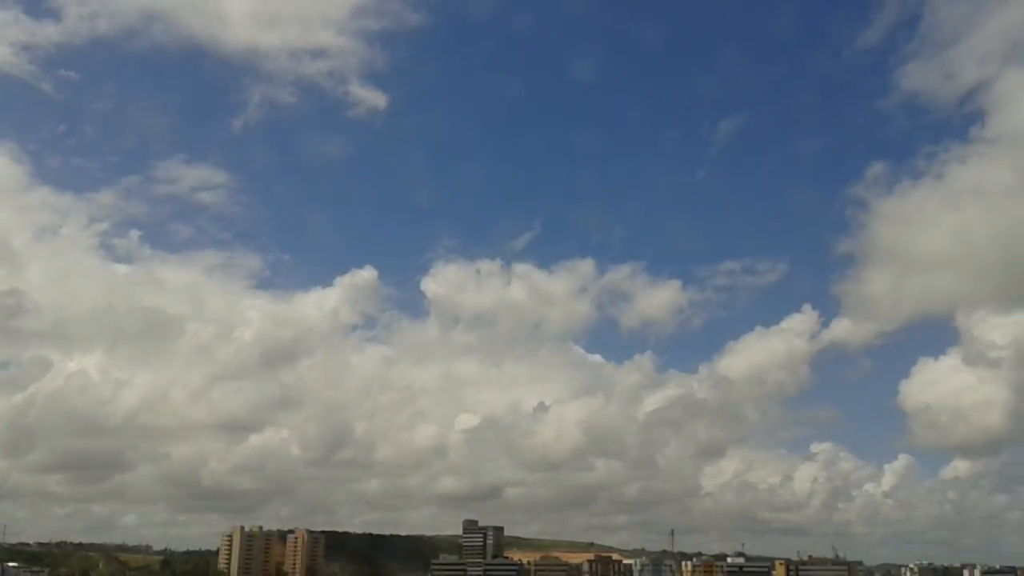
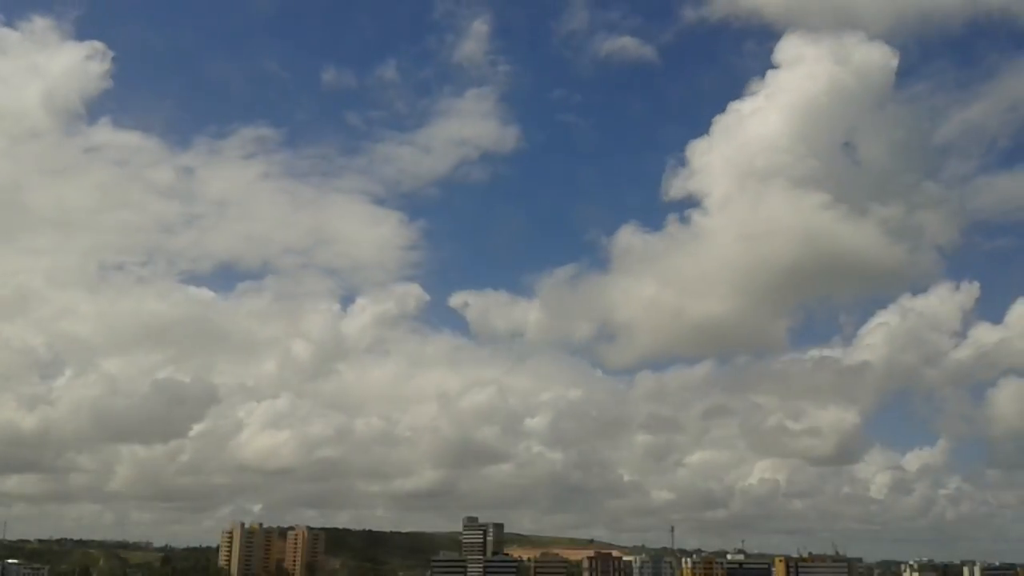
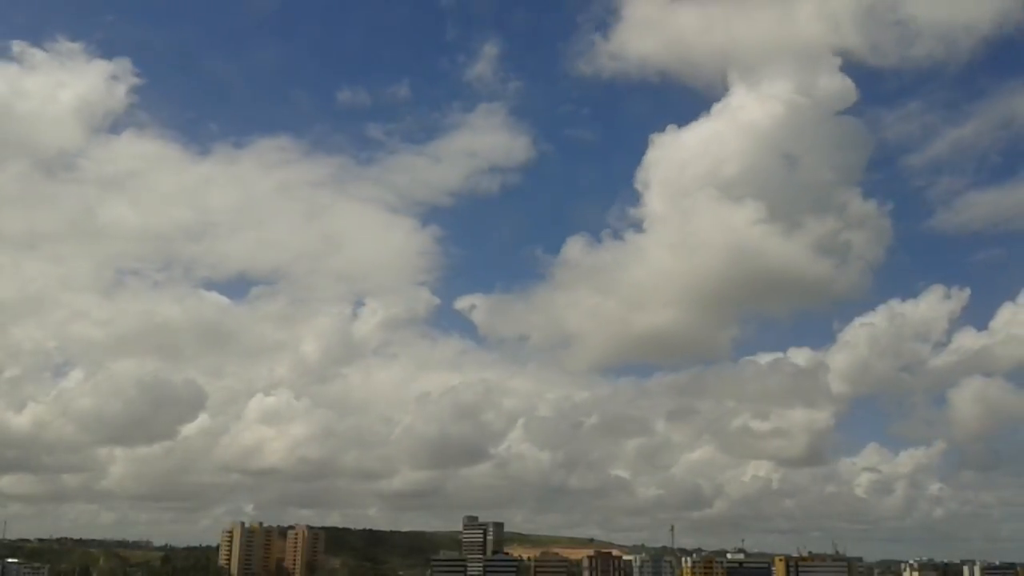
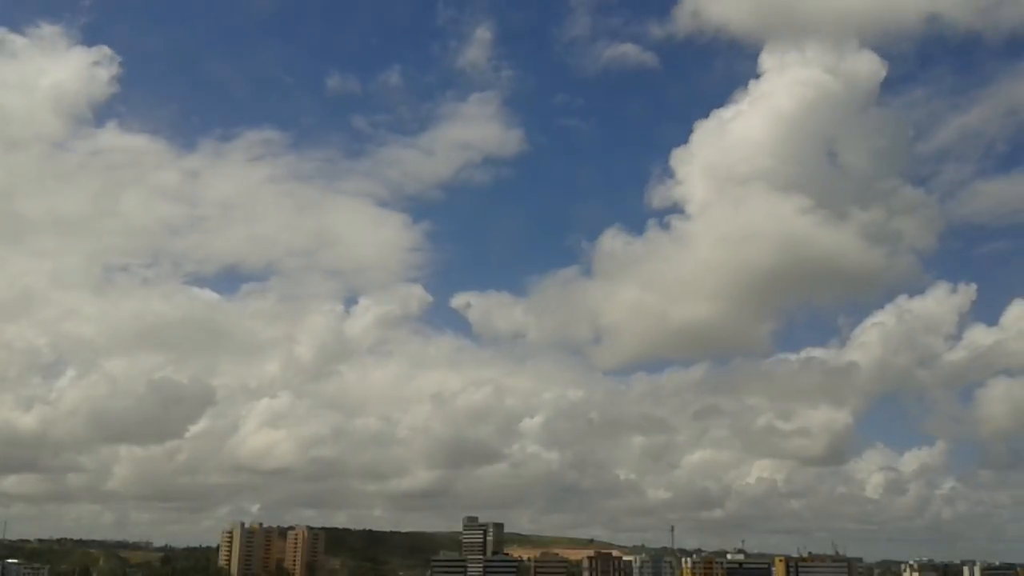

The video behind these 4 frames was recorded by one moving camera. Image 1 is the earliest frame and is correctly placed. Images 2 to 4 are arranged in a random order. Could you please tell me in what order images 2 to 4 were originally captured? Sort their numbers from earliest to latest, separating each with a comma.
2, 4, 3
